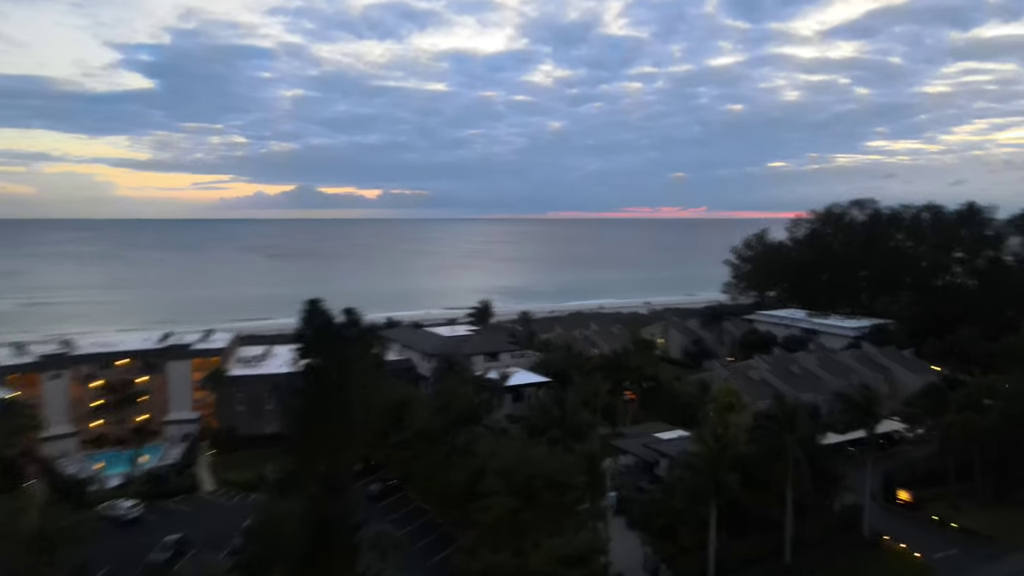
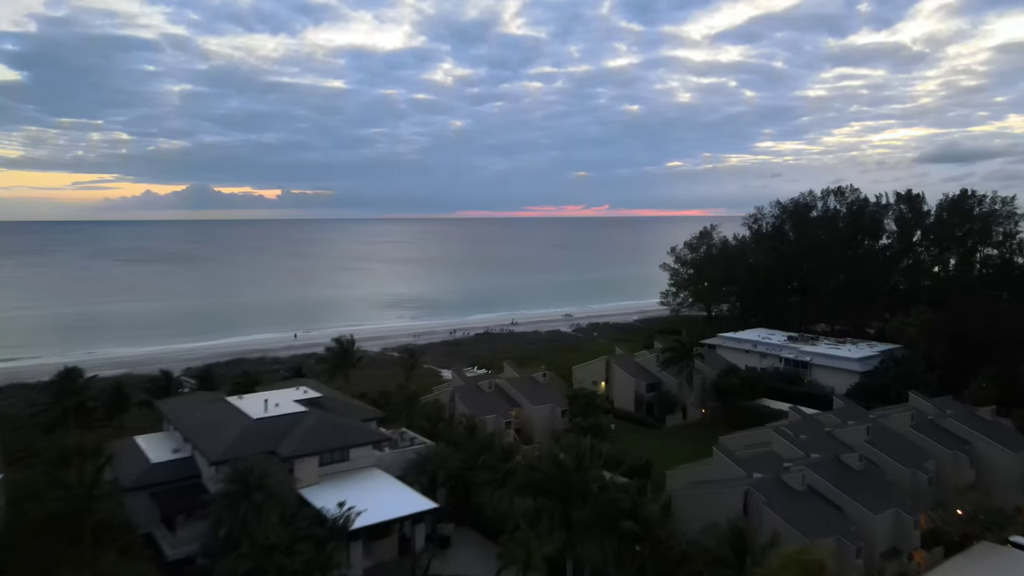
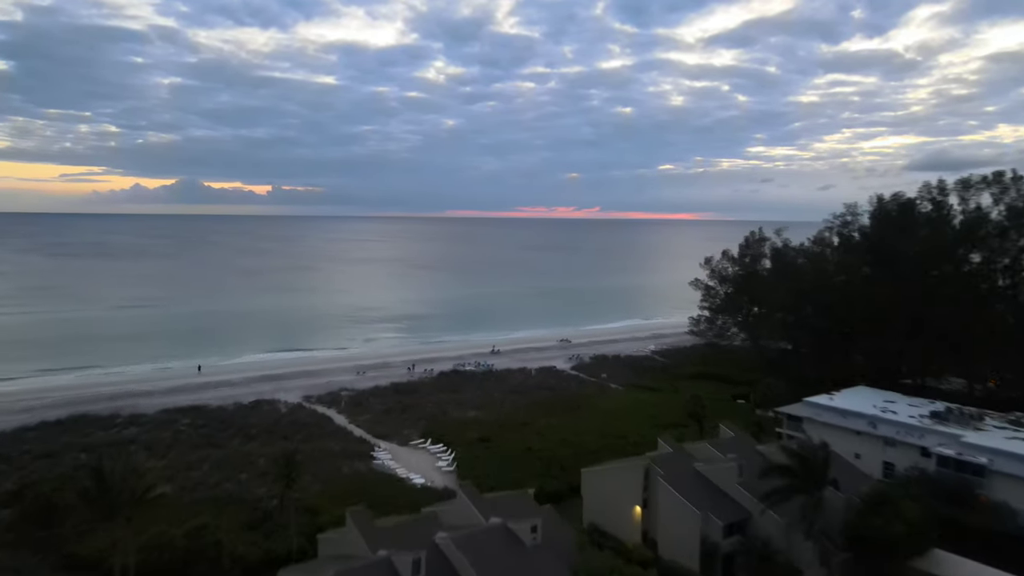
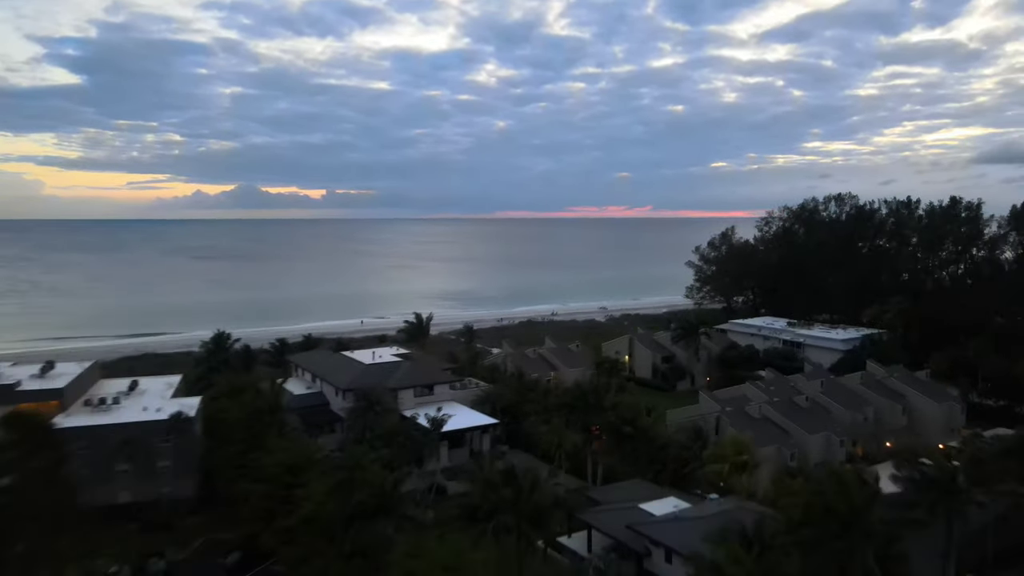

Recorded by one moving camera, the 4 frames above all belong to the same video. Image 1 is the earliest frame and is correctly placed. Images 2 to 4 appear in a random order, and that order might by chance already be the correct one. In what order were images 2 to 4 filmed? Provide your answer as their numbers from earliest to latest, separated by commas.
4, 2, 3
